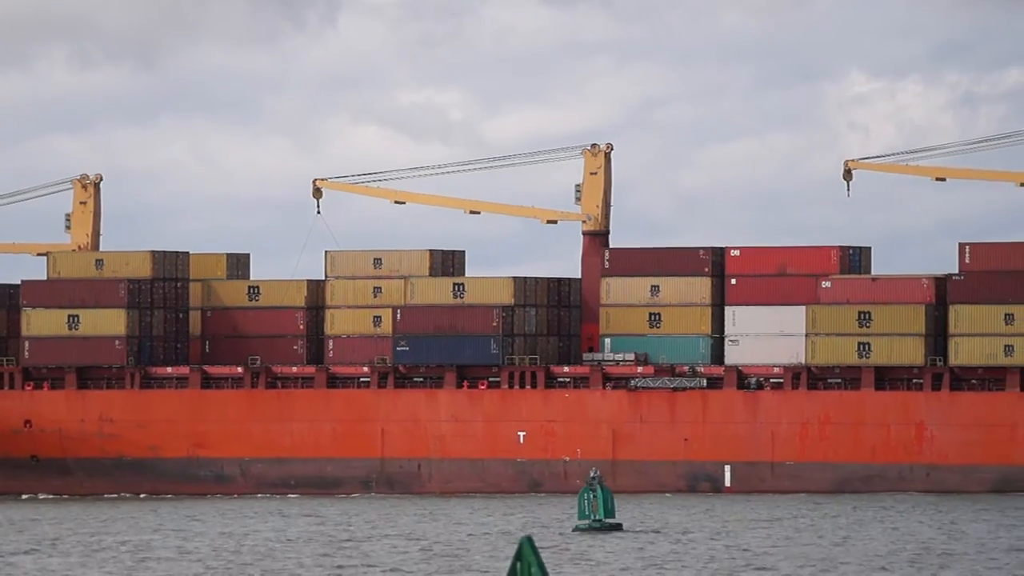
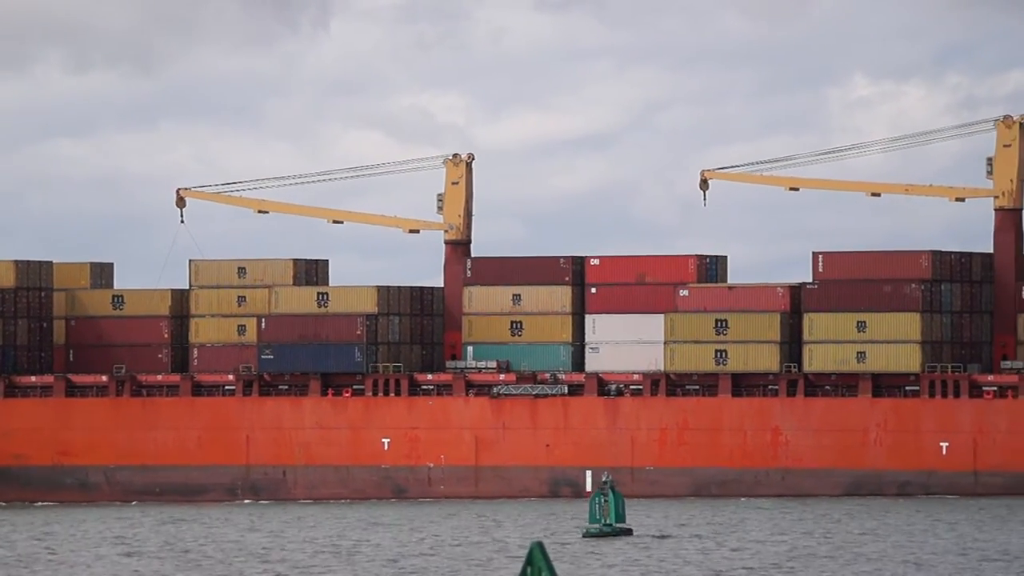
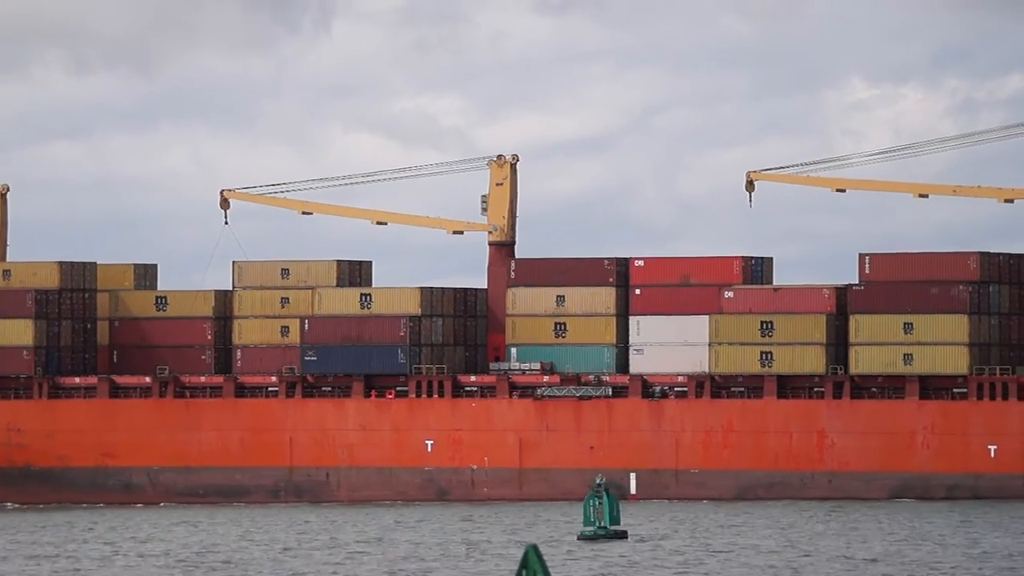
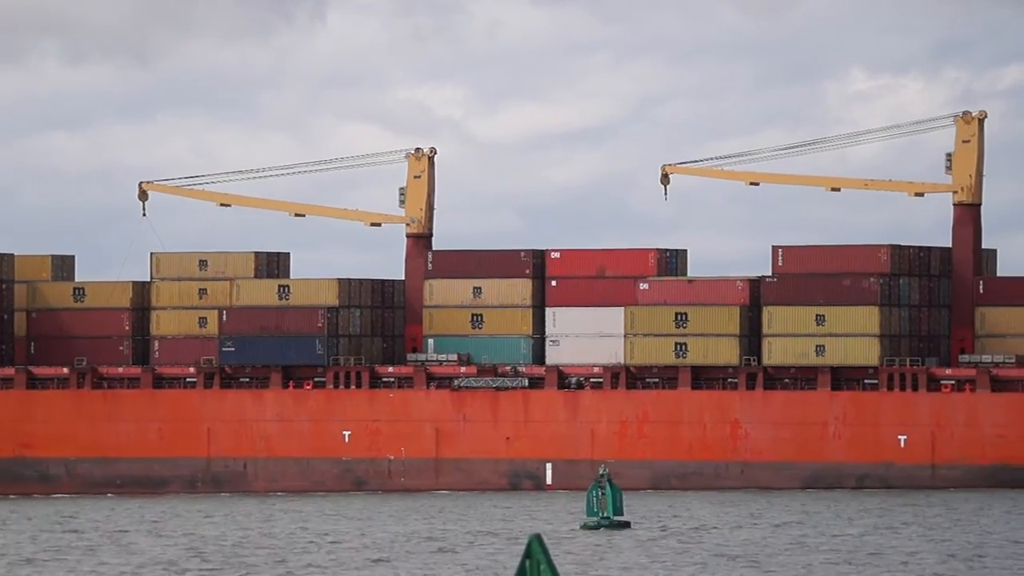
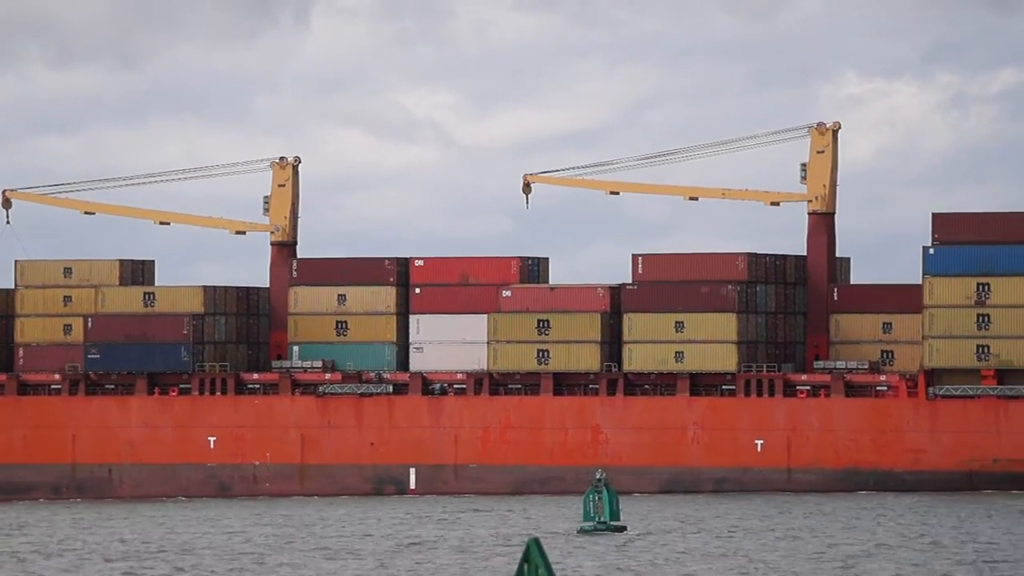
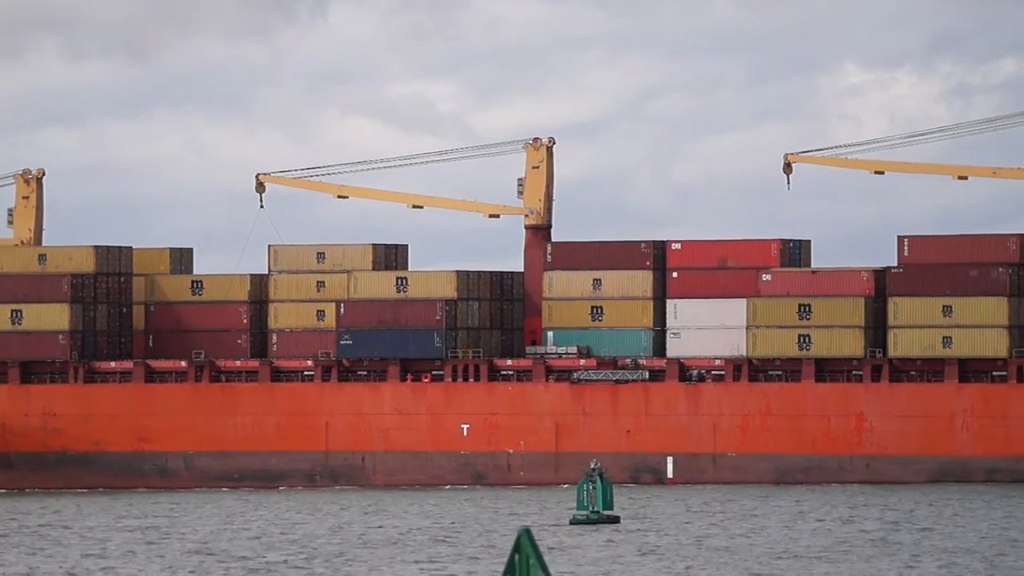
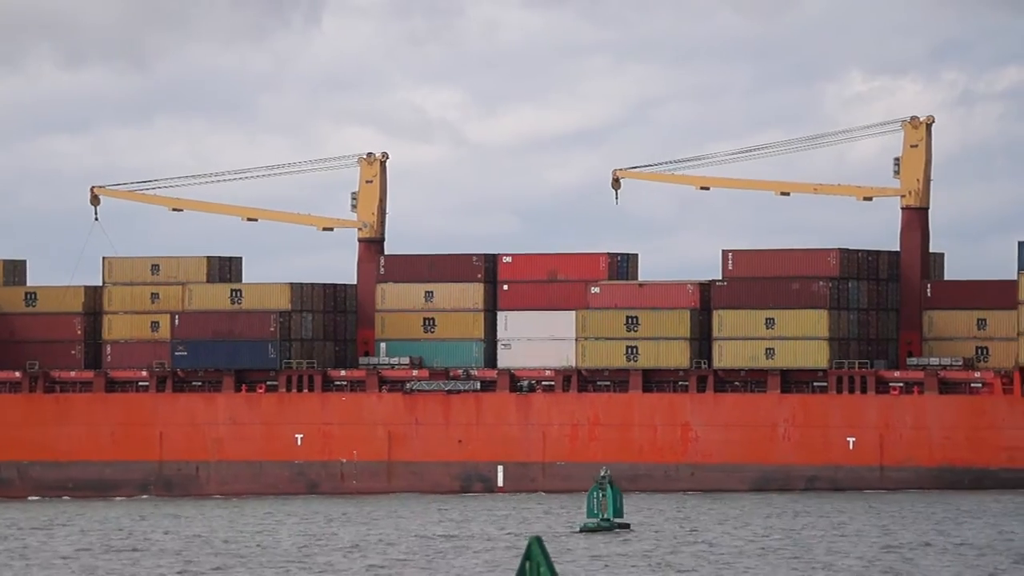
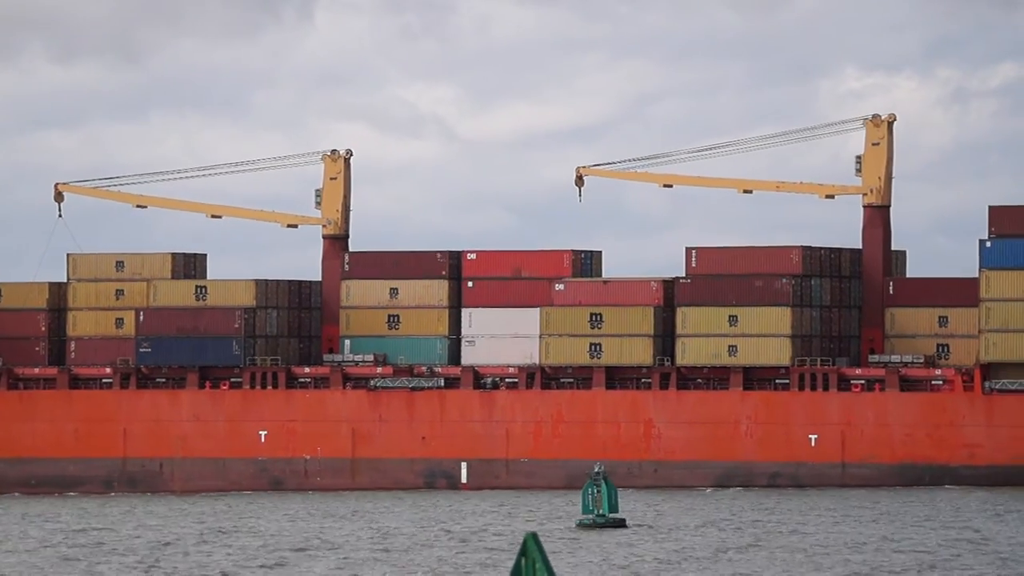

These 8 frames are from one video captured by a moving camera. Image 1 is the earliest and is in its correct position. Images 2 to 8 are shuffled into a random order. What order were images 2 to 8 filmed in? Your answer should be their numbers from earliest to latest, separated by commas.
6, 3, 2, 4, 7, 8, 5
